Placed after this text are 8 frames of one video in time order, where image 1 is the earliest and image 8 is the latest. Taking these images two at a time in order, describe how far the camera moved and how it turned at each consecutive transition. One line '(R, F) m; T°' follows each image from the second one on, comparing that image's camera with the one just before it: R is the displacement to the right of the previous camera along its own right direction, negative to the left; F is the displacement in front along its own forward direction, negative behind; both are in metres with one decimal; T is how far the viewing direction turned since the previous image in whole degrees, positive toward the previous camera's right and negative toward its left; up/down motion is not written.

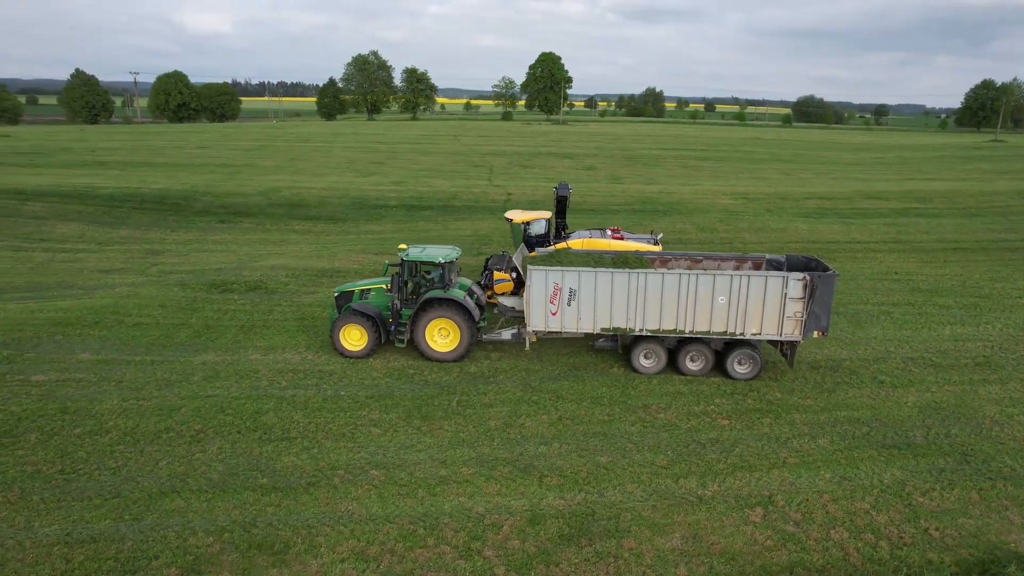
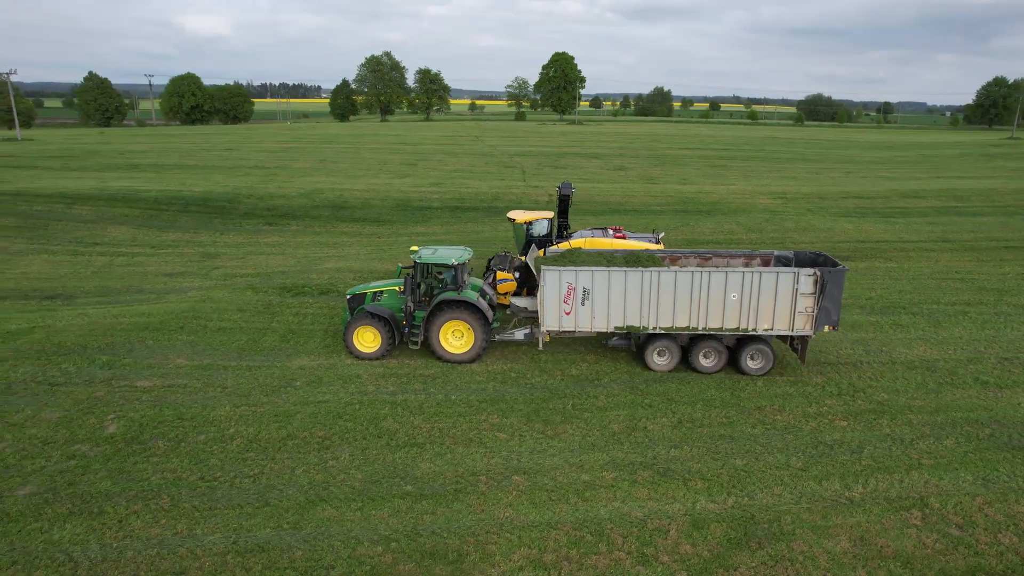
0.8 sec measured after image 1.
(-1.7, 0.0) m; 0°
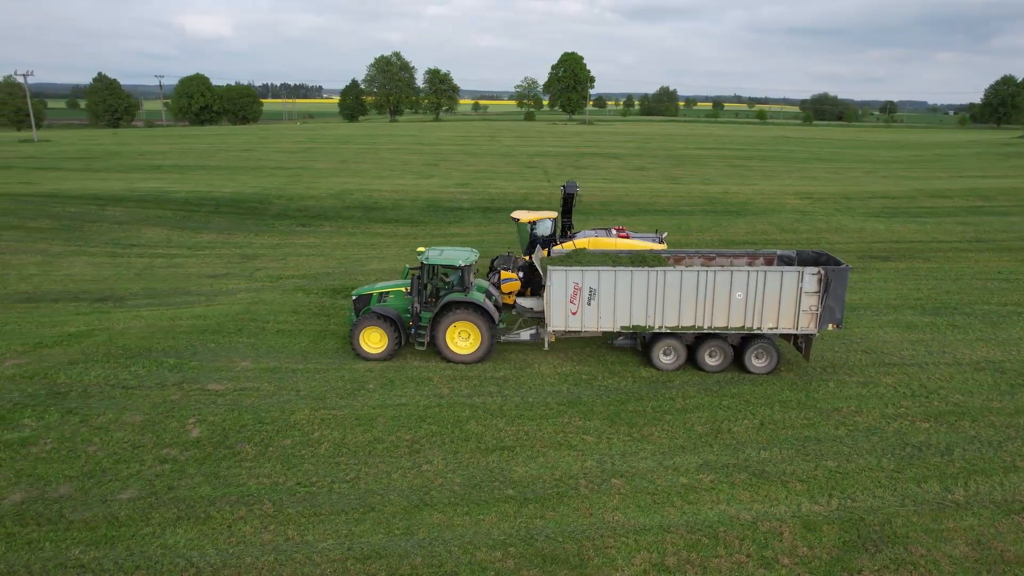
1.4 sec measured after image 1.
(-1.2, 0.0) m; 0°
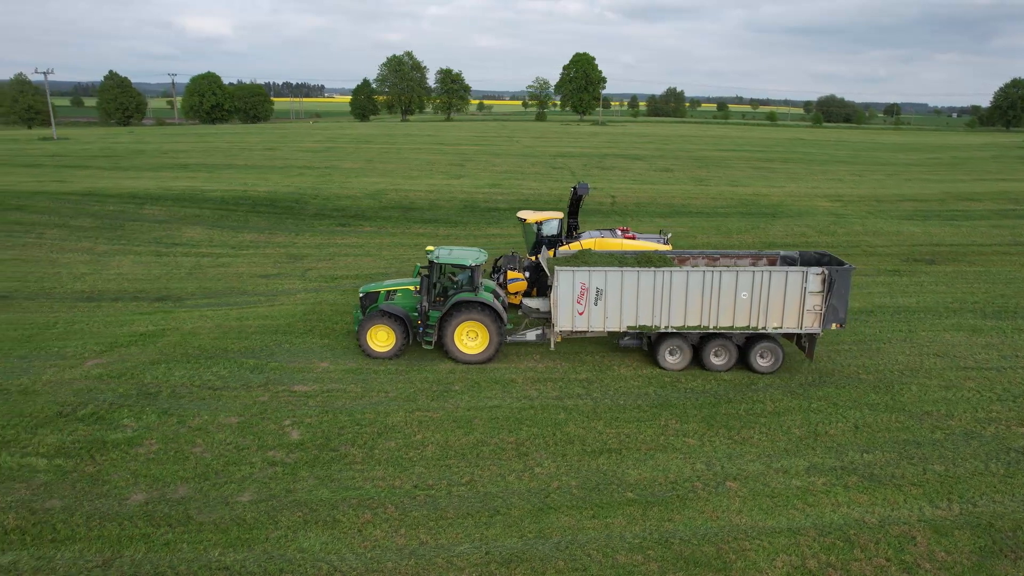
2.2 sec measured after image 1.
(-1.4, 0.0) m; 0°
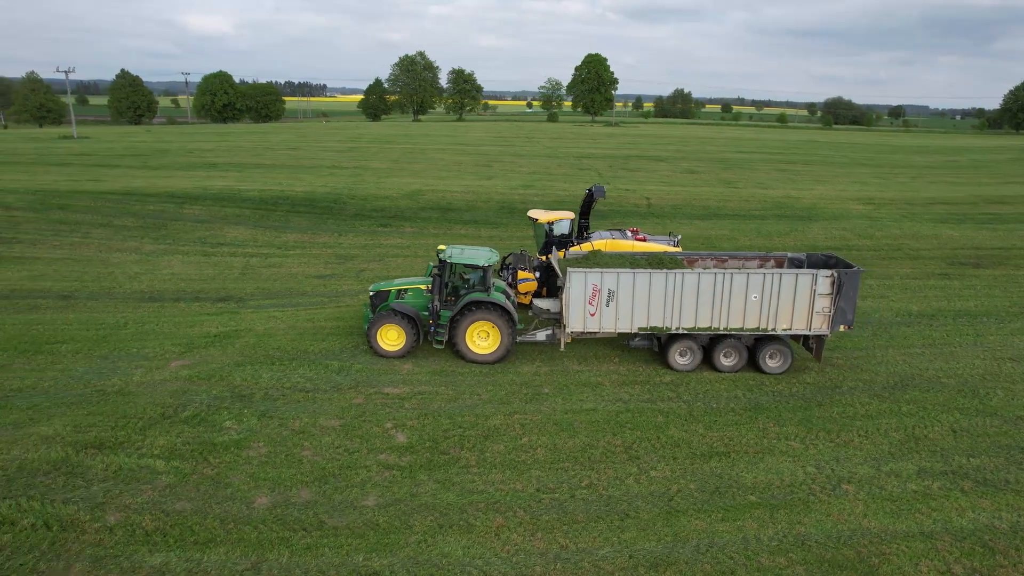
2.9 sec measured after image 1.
(-1.4, 0.0) m; 0°
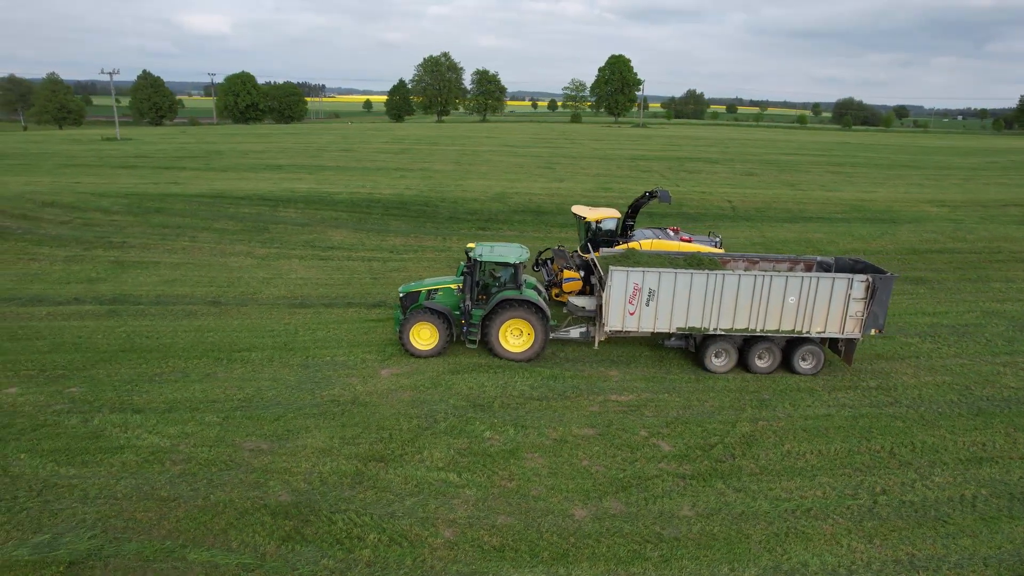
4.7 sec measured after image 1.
(-3.6, +0.1) m; +1°
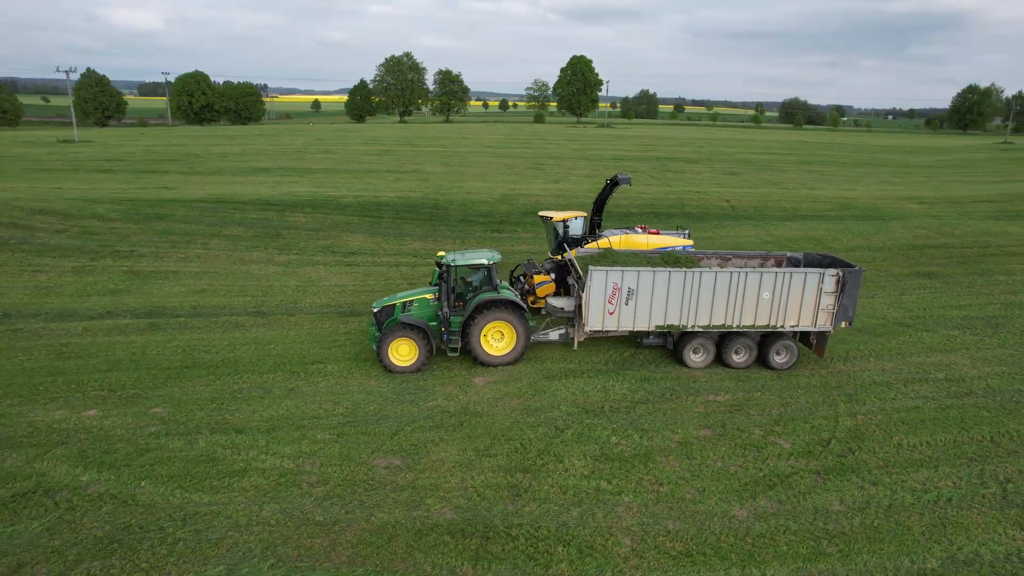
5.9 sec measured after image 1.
(-2.3, +0.2) m; +5°
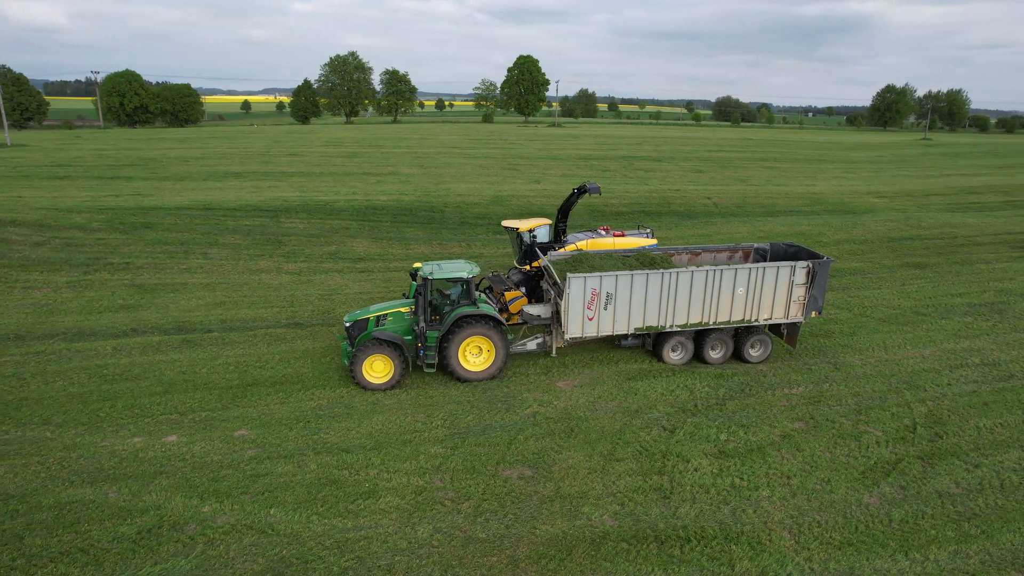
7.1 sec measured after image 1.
(-2.3, +0.2) m; +6°
